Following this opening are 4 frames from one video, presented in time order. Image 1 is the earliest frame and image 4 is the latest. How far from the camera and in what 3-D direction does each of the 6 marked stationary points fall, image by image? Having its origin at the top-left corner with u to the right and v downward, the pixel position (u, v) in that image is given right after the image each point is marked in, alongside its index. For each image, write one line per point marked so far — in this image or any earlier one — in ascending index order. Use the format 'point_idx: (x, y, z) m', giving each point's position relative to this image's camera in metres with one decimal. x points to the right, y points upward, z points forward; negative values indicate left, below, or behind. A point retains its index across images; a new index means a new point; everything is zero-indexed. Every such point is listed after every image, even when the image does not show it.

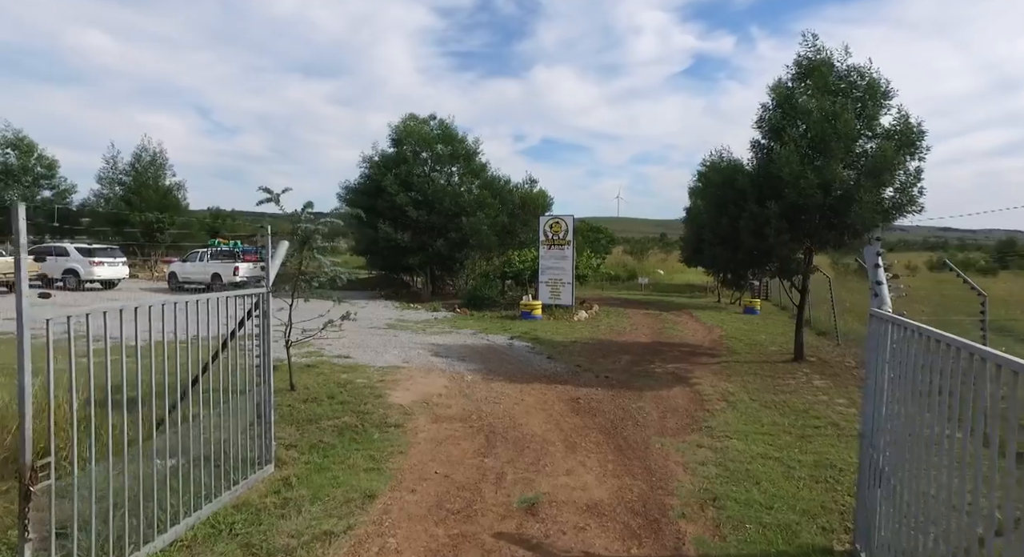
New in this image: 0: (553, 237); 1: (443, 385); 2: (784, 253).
0: (+1.3, +1.3, +18.6) m
1: (-1.1, -1.6, +9.0) m
2: (+4.5, +0.4, +9.7) m
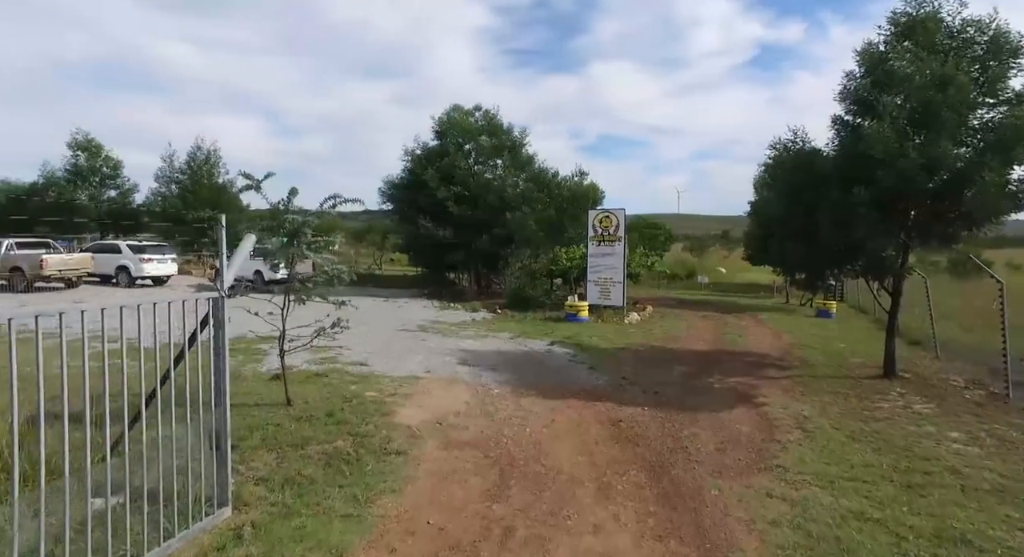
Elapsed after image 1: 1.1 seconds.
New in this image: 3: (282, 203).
0: (+2.6, +1.3, +17.1) m
1: (-0.6, -1.6, +7.9) m
2: (+4.9, +0.4, +8.0) m
3: (-2.7, +0.9, +7.0) m
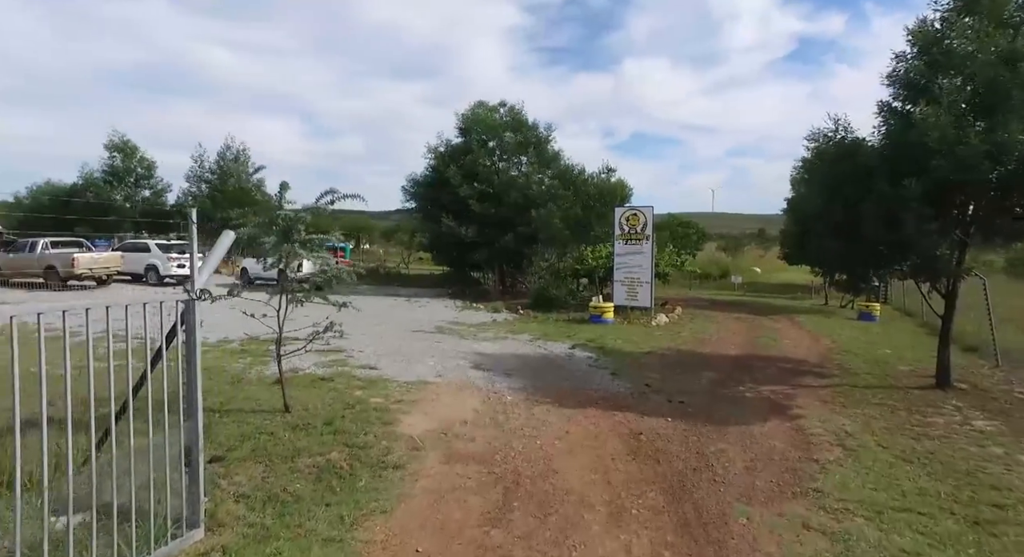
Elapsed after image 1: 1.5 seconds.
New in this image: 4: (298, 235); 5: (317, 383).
0: (+3.2, +1.3, +16.5) m
1: (-0.5, -1.6, +7.4) m
2: (+5.1, +0.4, +7.3) m
3: (-2.6, +0.9, +6.7) m
4: (-2.3, +0.5, +6.6) m
5: (-2.6, -1.4, +7.9) m
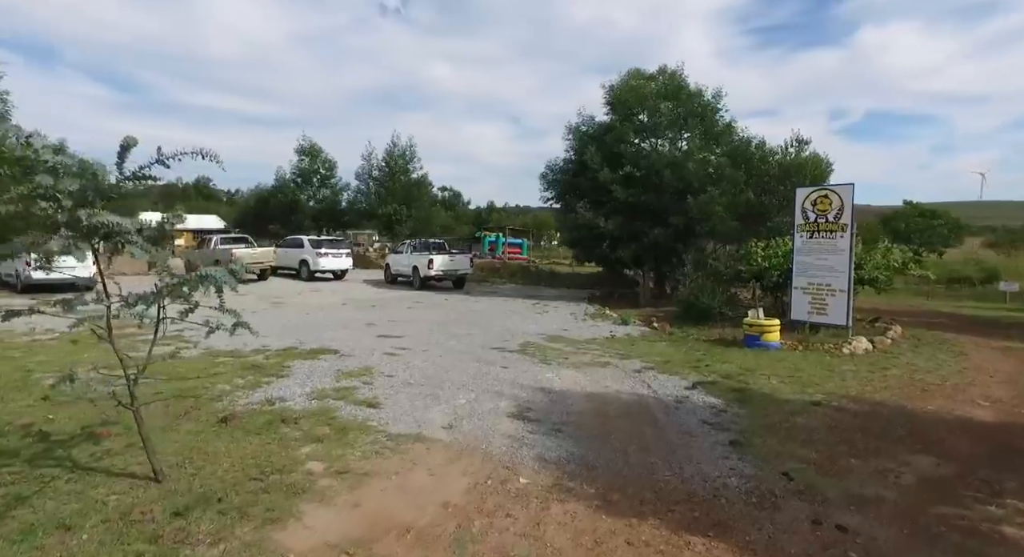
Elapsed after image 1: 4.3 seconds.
0: (+6.1, +1.2, +11.8) m
1: (-0.5, -1.7, +4.5) m
2: (+4.7, +0.2, +2.6) m
3: (-2.7, +0.9, +4.5) m
4: (-2.5, +0.5, +4.4) m
5: (-2.3, -1.4, +5.7) m
